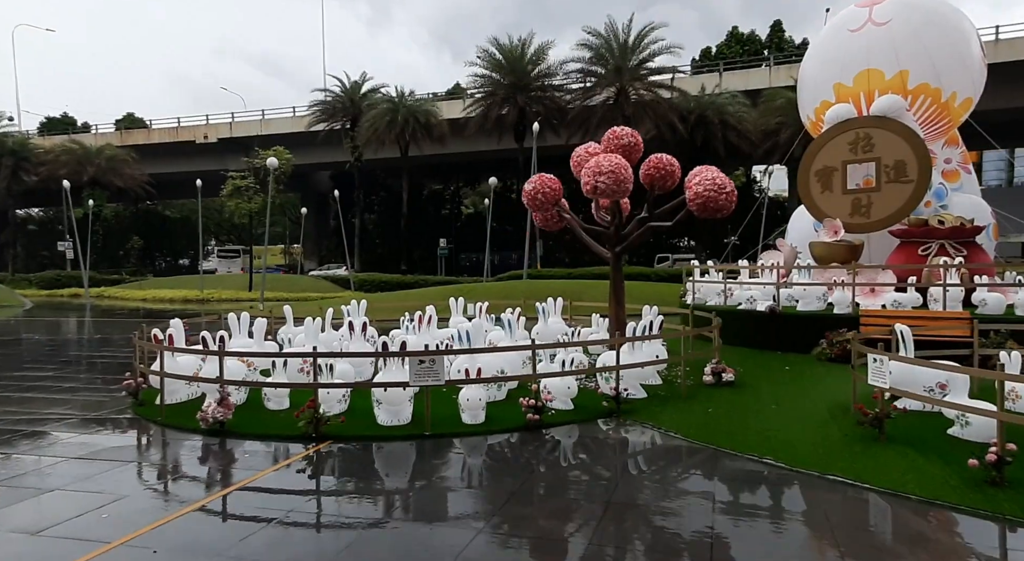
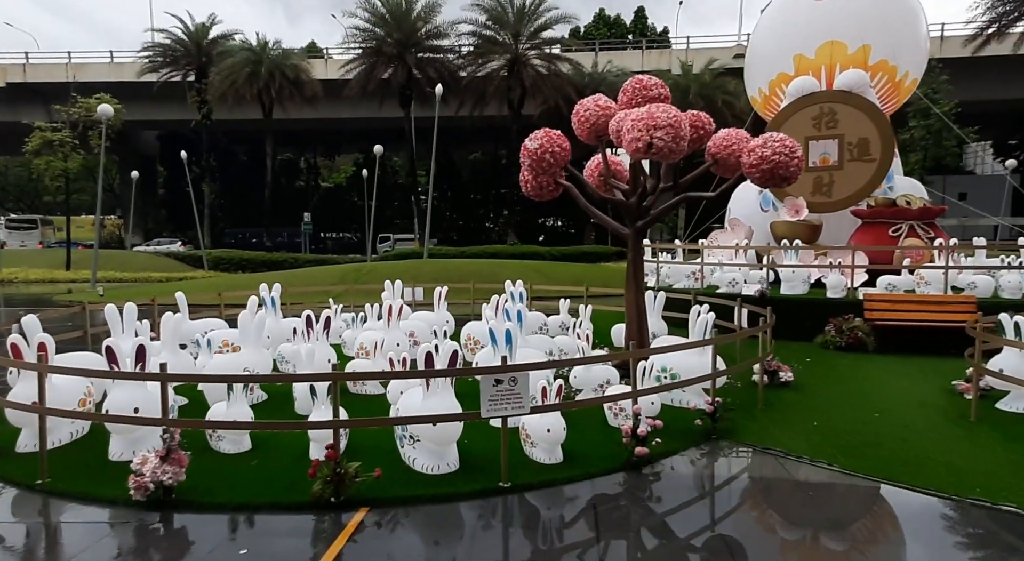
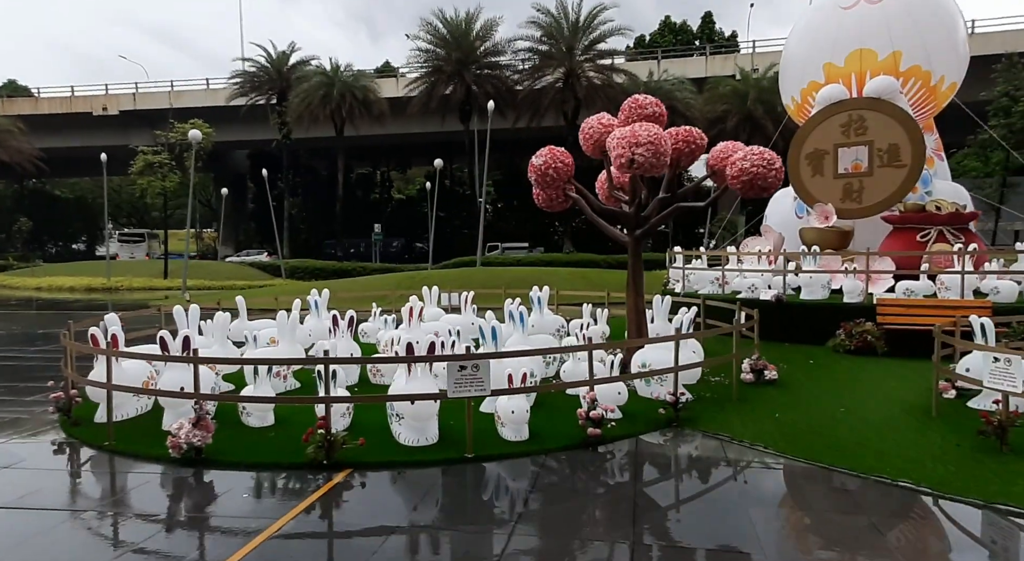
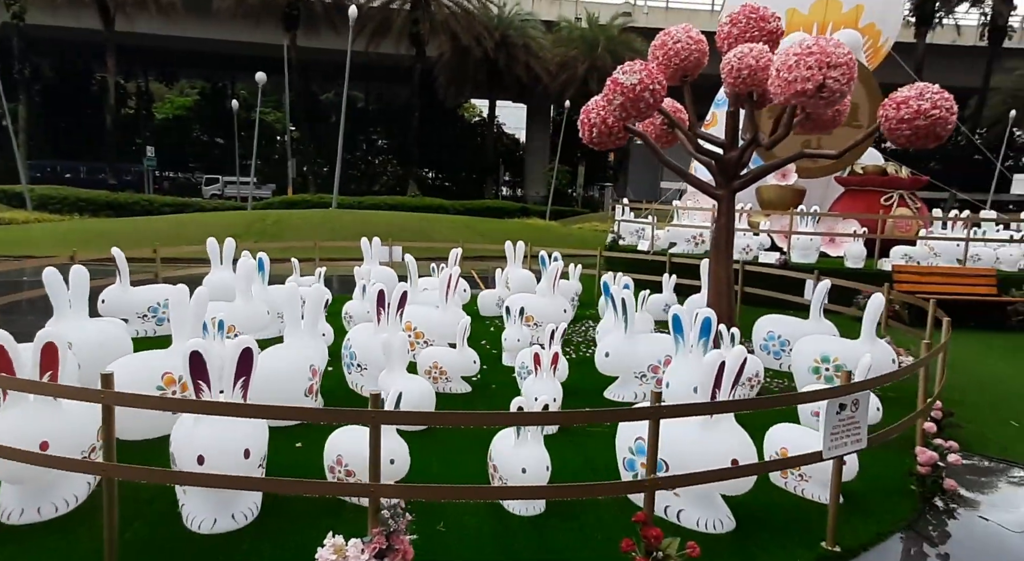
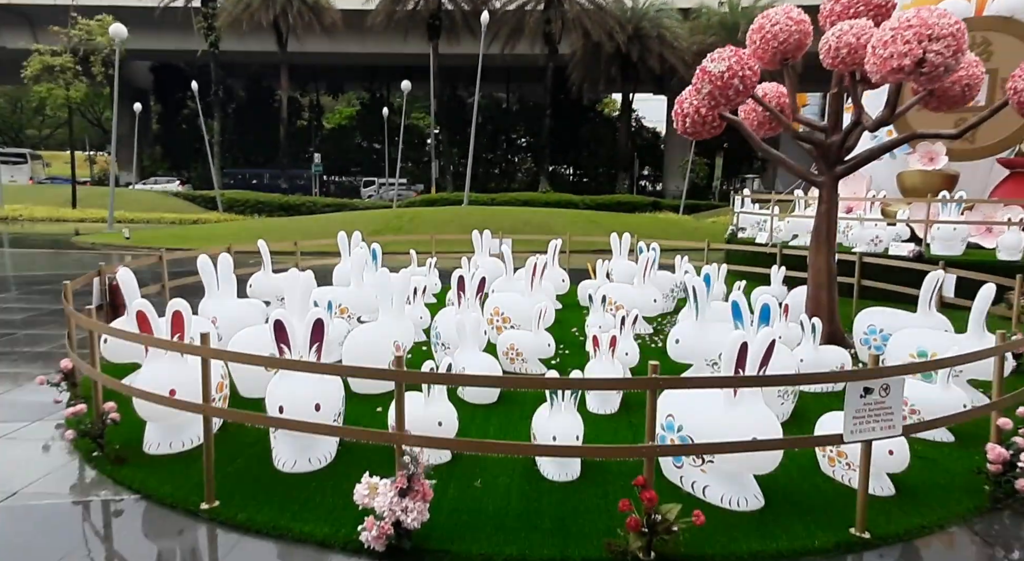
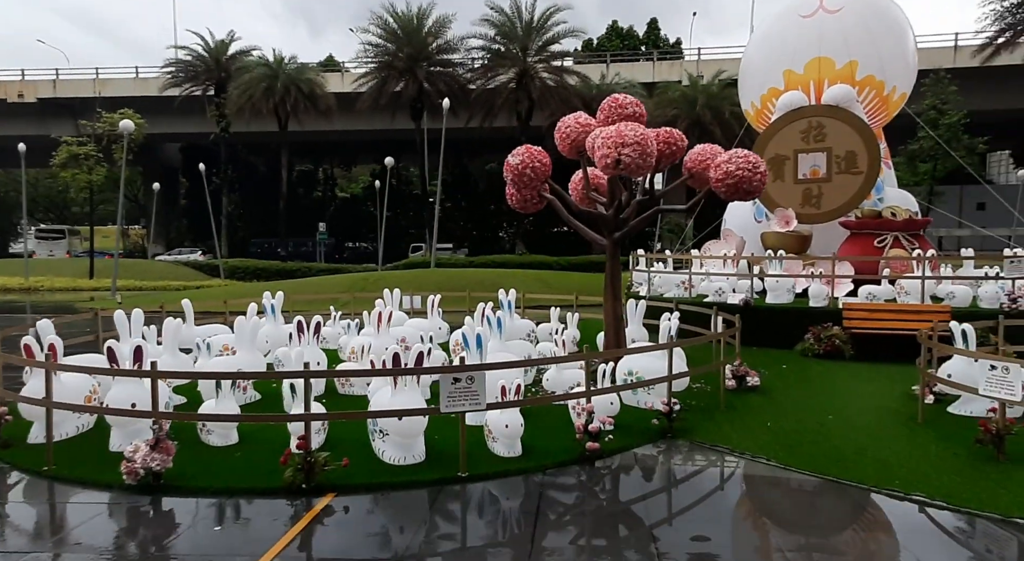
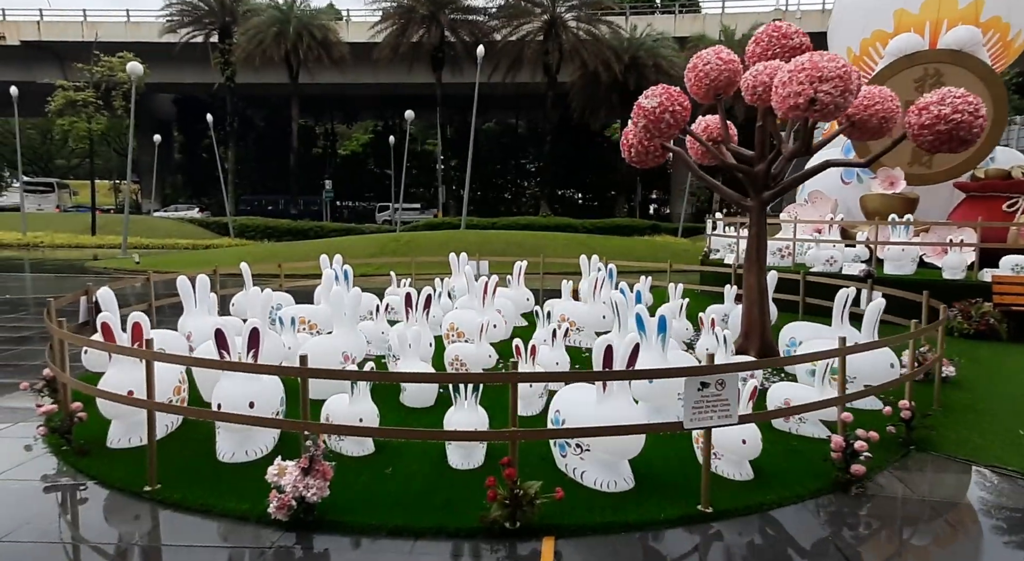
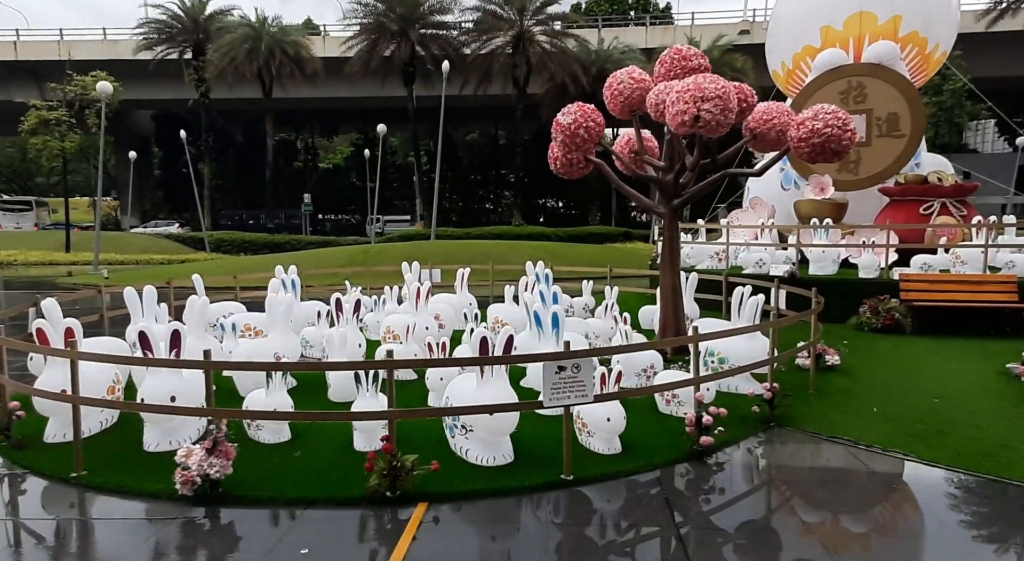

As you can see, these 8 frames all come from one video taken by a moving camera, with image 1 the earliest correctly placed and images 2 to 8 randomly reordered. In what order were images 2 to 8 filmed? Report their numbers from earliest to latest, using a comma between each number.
3, 6, 2, 8, 7, 5, 4
